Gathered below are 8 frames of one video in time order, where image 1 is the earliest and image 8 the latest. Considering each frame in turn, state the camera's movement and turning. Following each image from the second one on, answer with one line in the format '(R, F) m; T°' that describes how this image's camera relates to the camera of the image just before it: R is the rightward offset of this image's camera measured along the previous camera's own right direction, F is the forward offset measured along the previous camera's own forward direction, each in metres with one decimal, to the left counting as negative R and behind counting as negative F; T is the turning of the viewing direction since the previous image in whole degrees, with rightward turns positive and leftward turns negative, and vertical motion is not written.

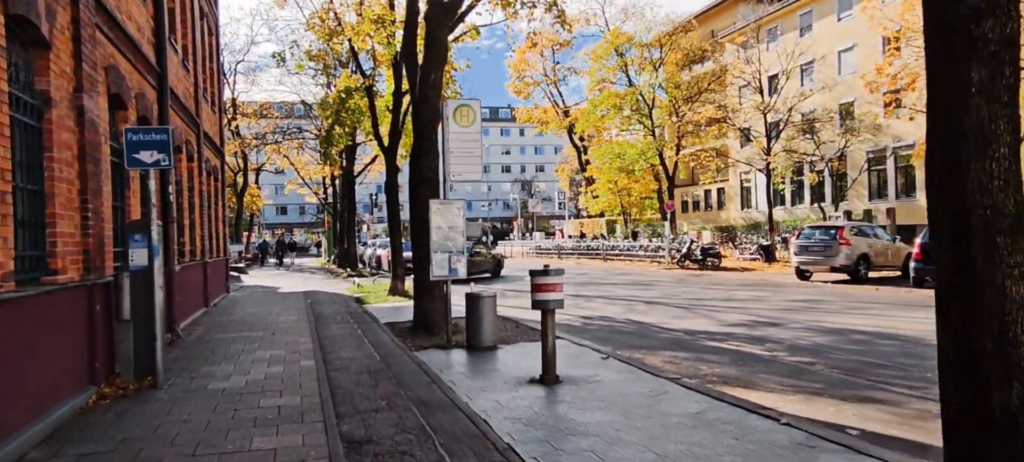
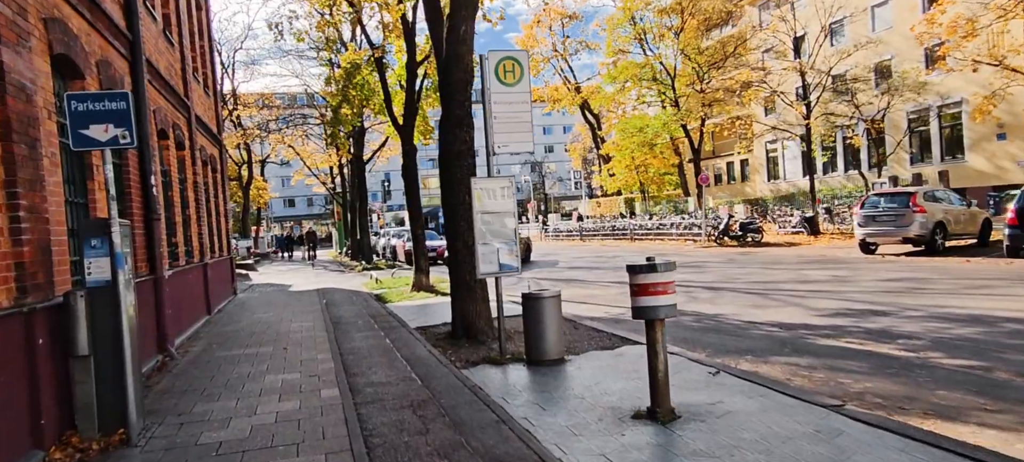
(-0.6, +2.0) m; -1°
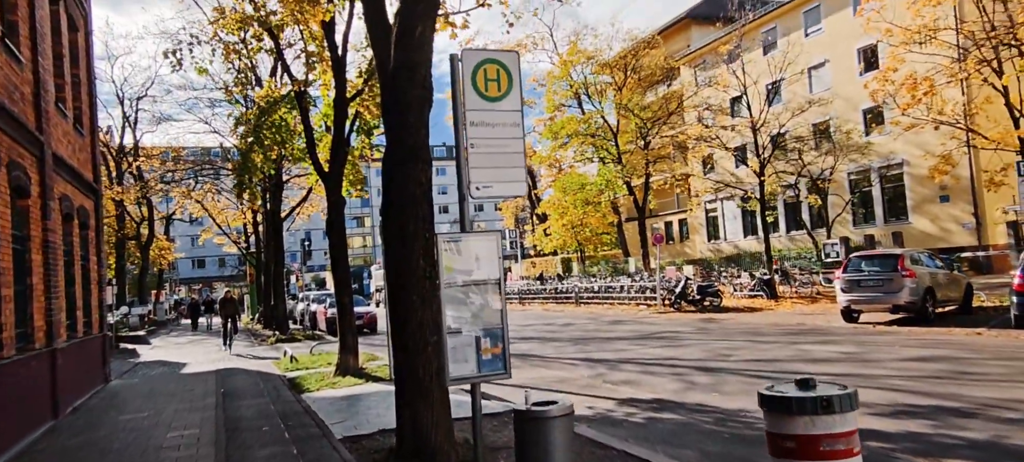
(-0.4, +2.7) m; +5°
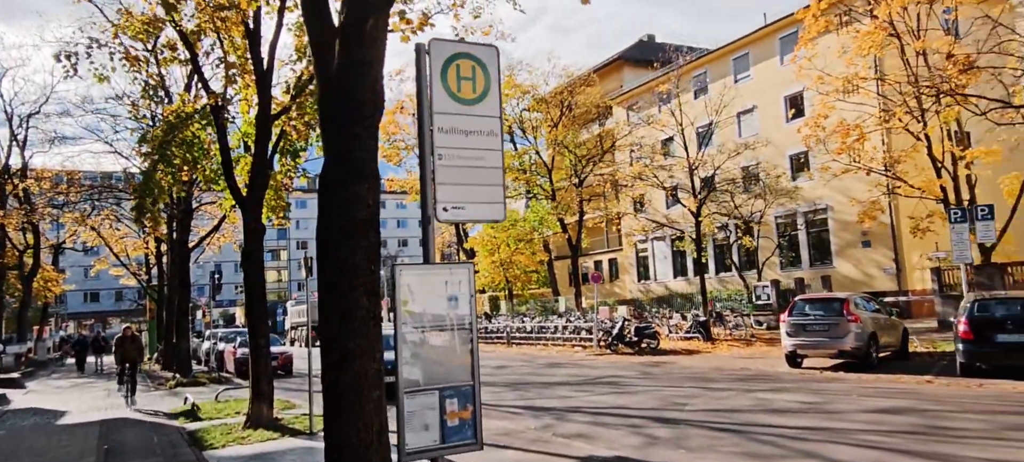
(-0.3, +1.1) m; +6°
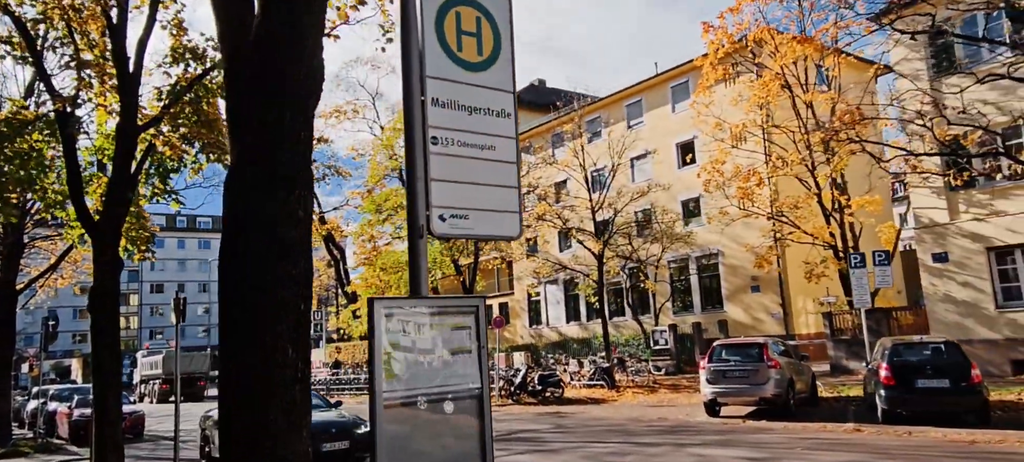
(-0.5, +1.5) m; +9°
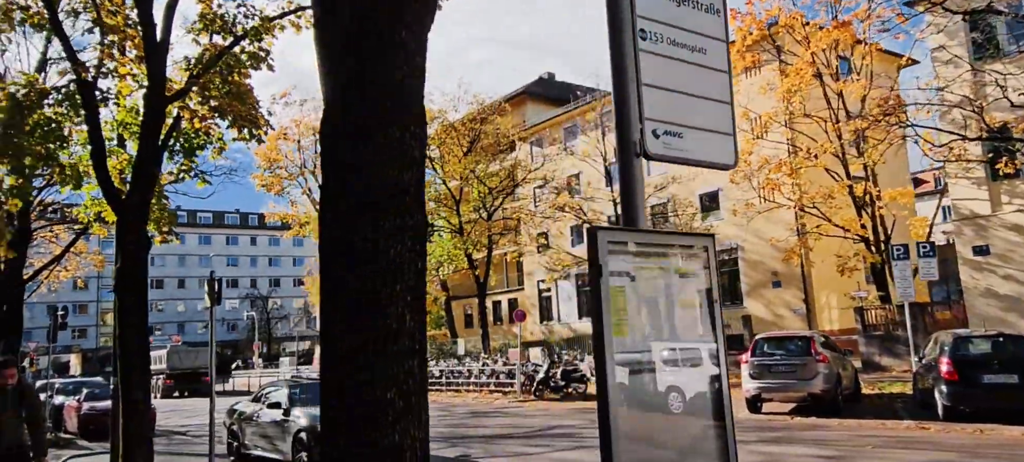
(-0.7, +0.9) m; 0°
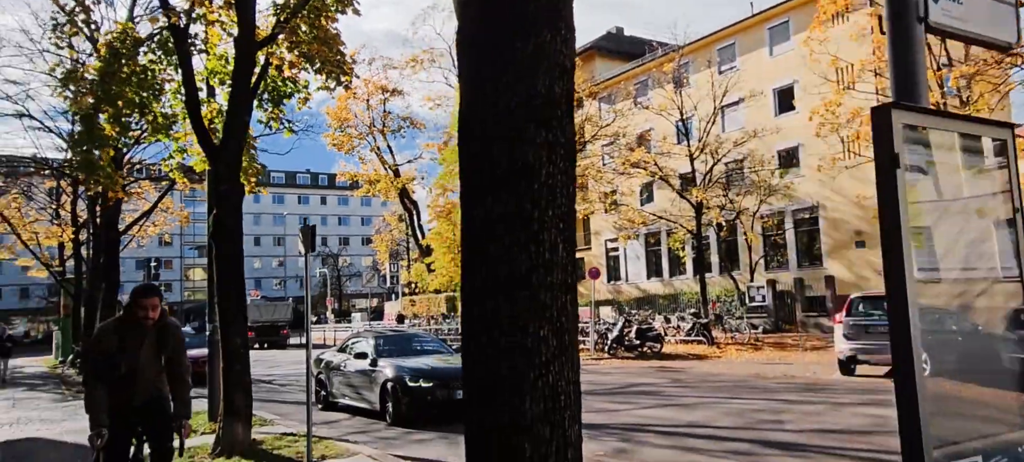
(-0.4, +0.3) m; -4°
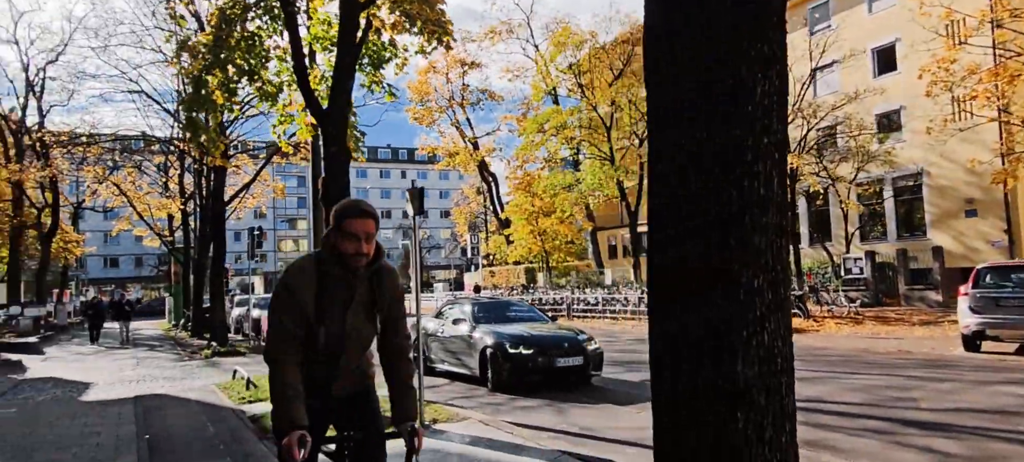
(-0.4, +0.2) m; -5°
